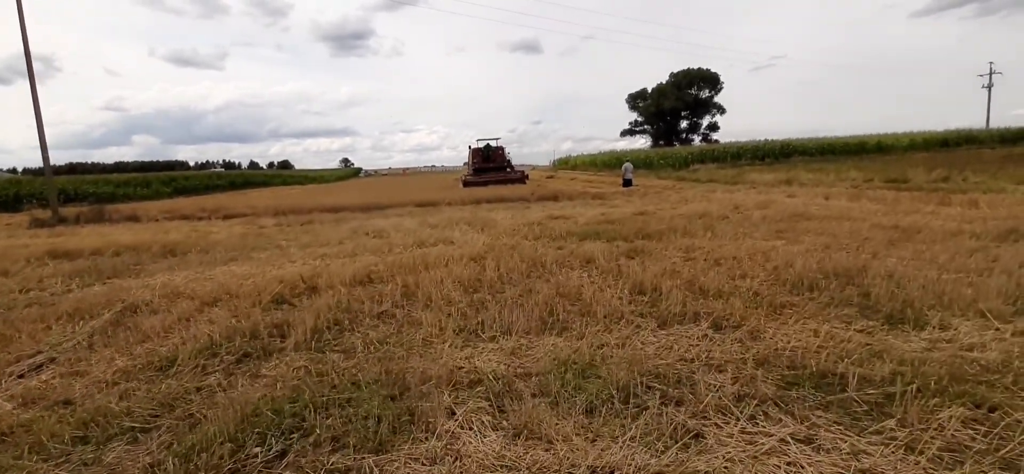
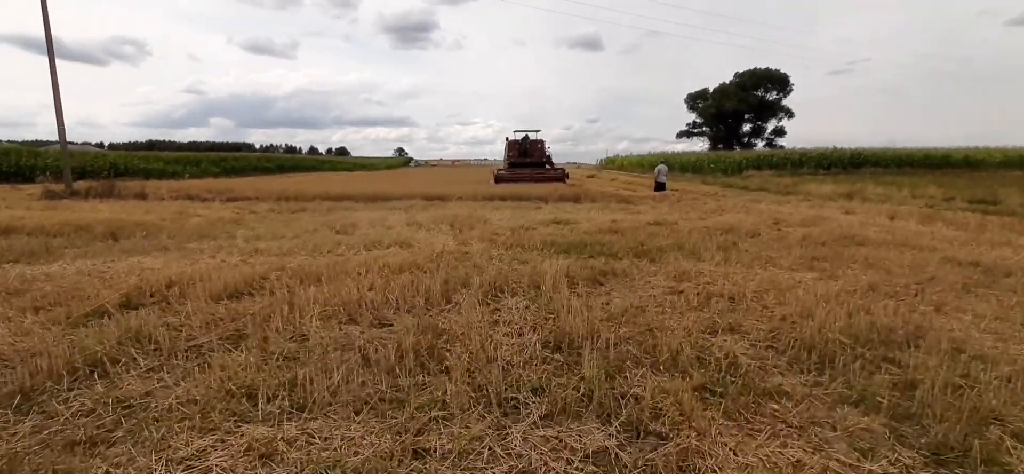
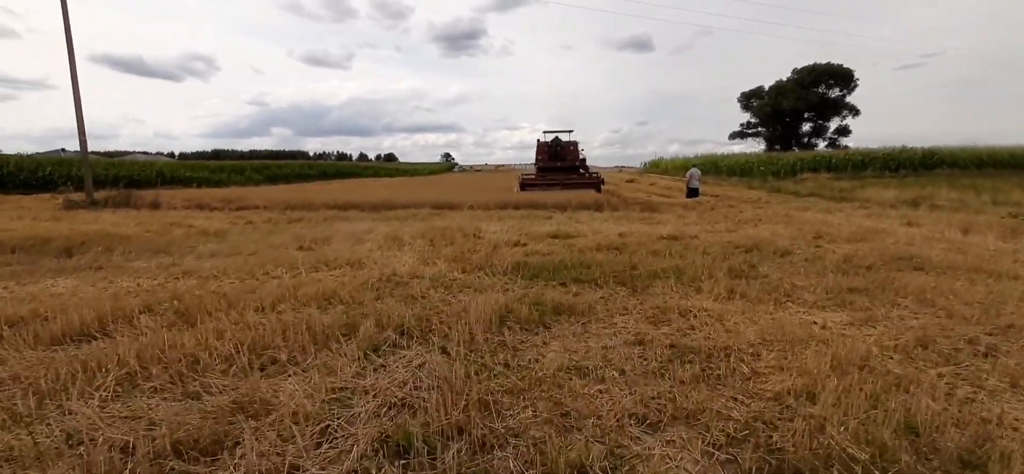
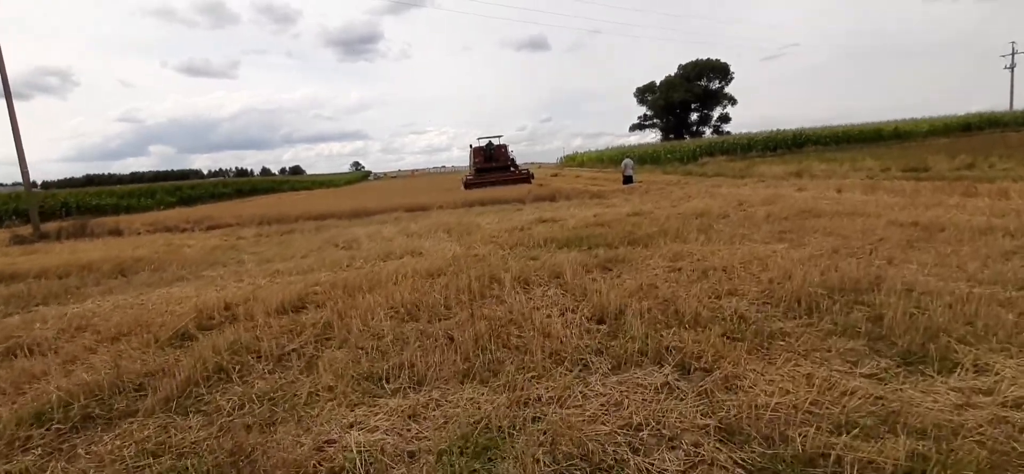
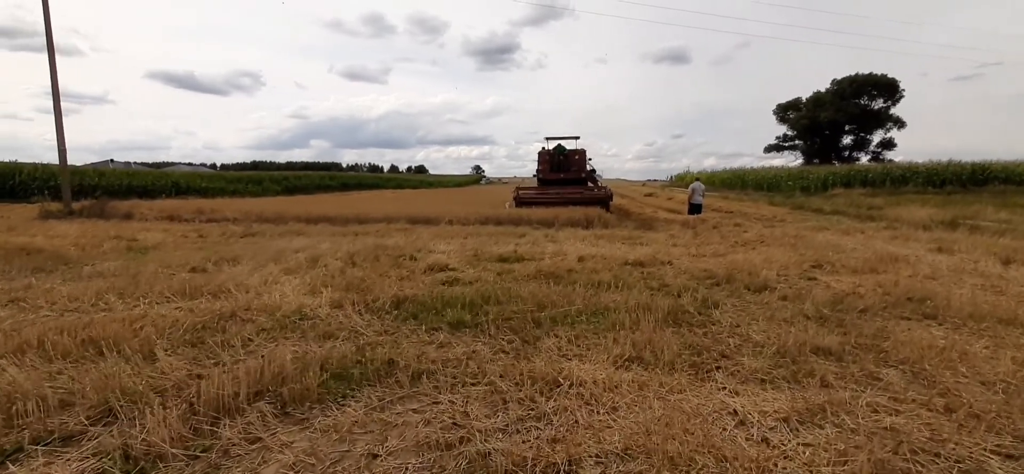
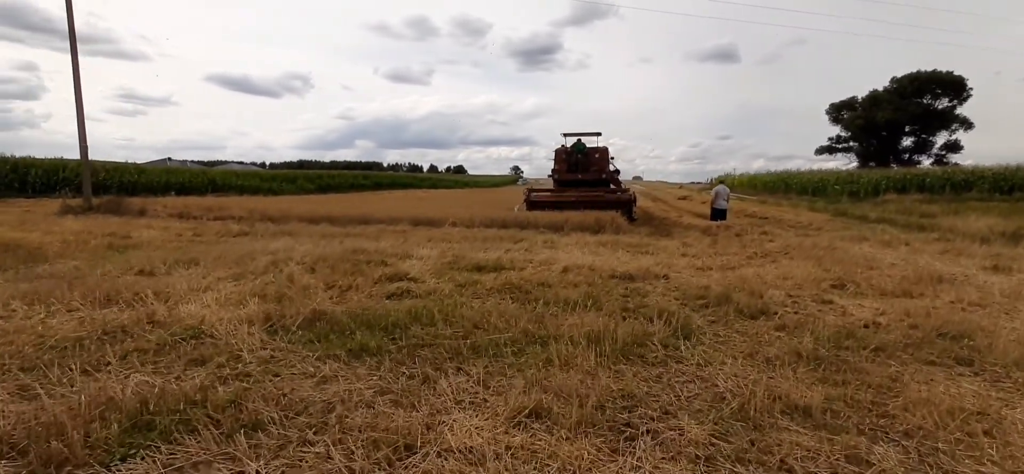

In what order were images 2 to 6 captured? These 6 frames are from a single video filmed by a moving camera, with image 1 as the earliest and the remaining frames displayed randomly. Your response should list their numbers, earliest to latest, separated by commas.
4, 2, 3, 5, 6
